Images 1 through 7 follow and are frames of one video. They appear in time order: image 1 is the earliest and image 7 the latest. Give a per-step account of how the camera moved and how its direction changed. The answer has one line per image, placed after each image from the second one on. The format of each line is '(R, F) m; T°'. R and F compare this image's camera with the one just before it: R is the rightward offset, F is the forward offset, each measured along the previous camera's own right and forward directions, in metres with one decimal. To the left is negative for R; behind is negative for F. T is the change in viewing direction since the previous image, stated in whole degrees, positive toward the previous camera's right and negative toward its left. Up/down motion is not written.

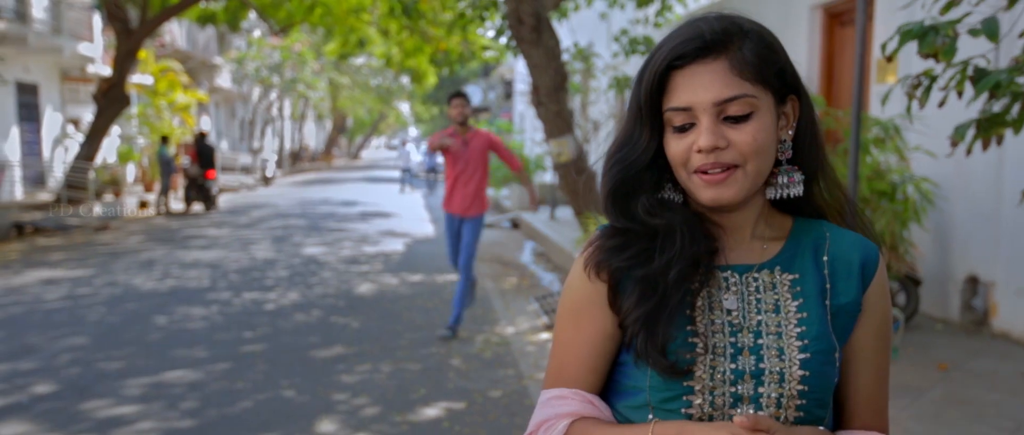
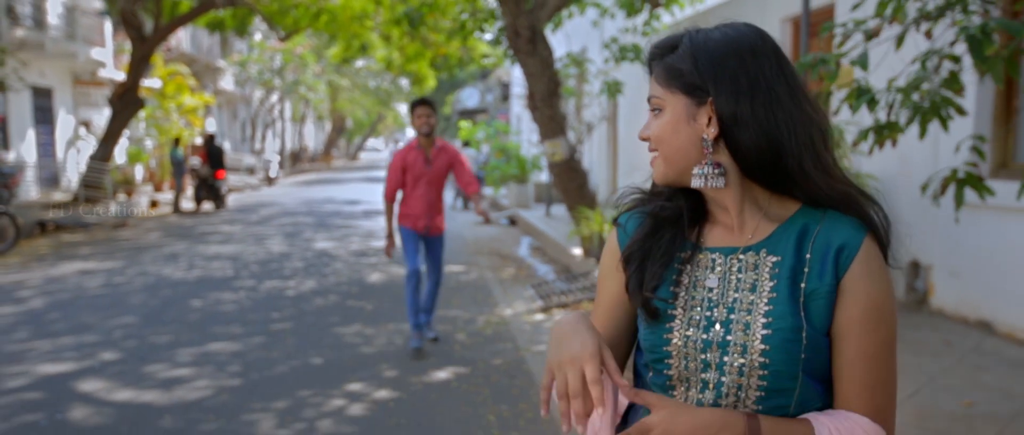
(0.0, -0.9) m; 0°
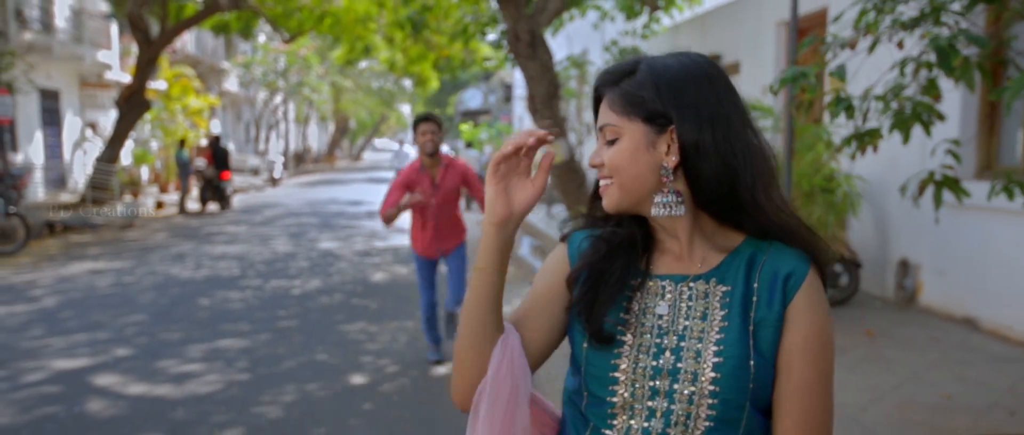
(0.0, -0.2) m; 0°
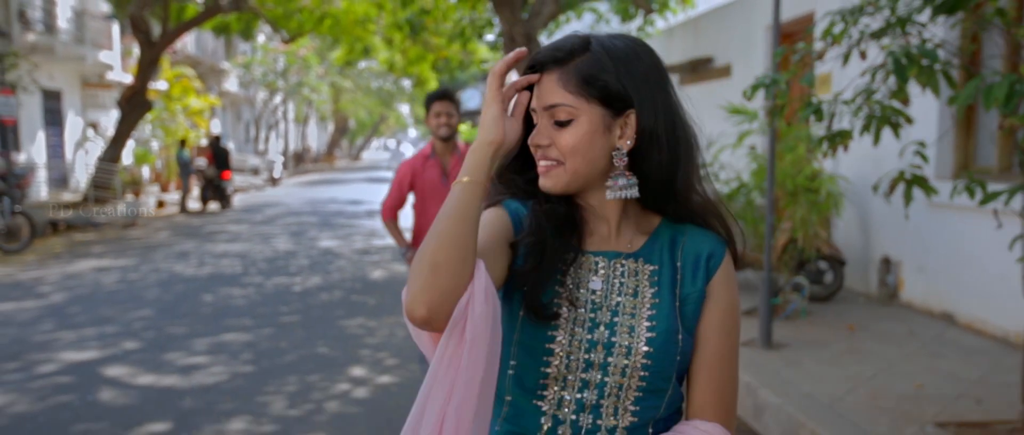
(0.0, -0.2) m; 0°
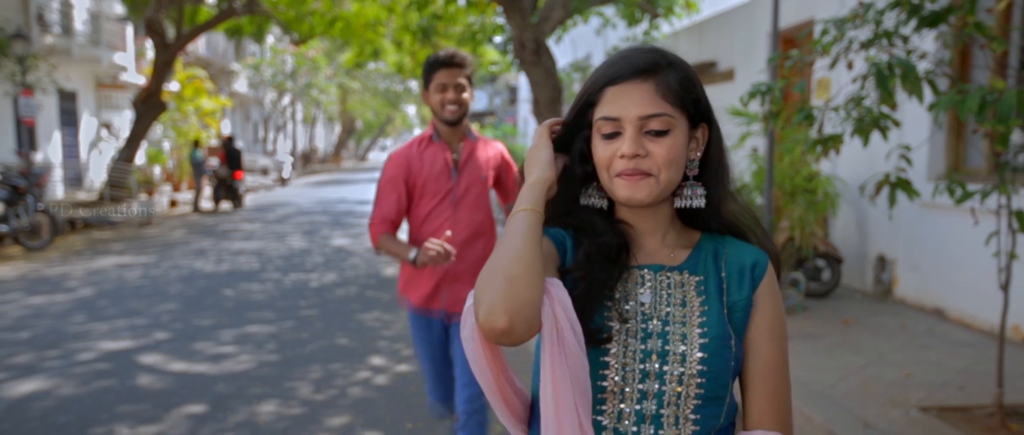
(0.0, -0.3) m; 0°
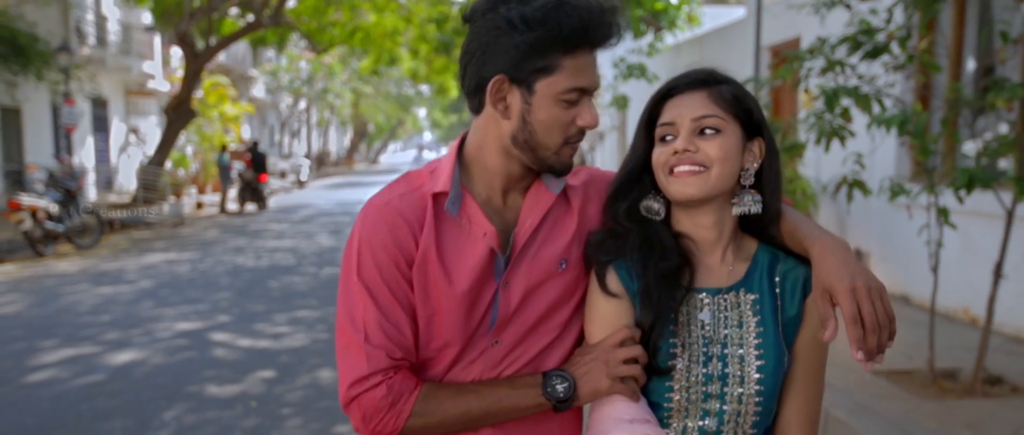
(-0.1, -1.0) m; -1°
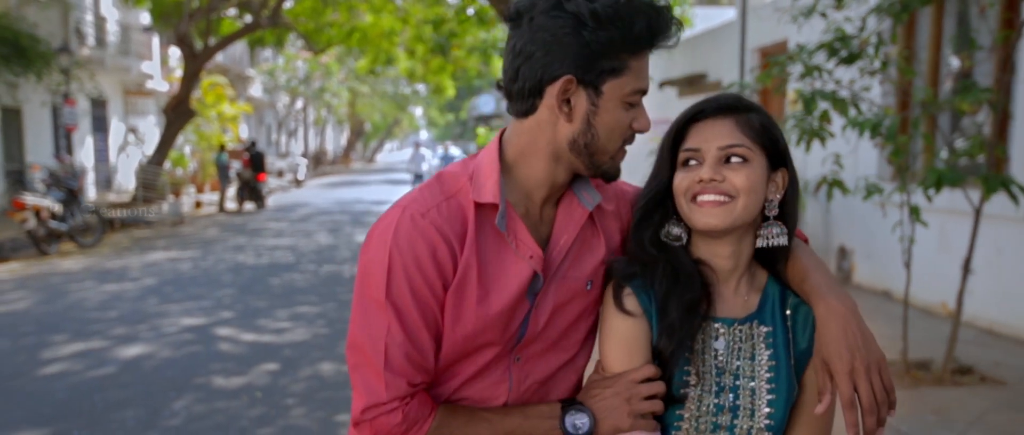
(0.0, -0.3) m; 0°
